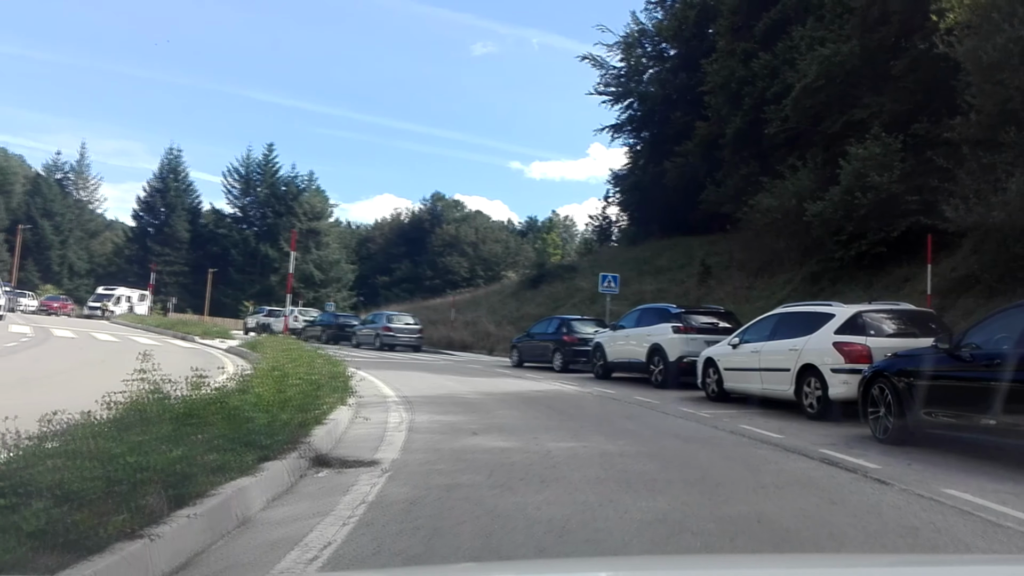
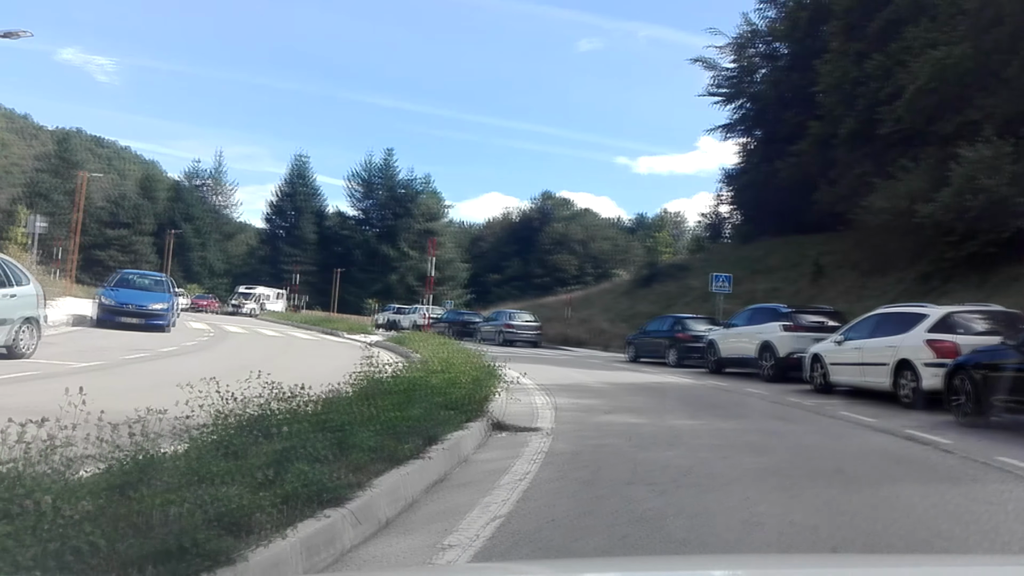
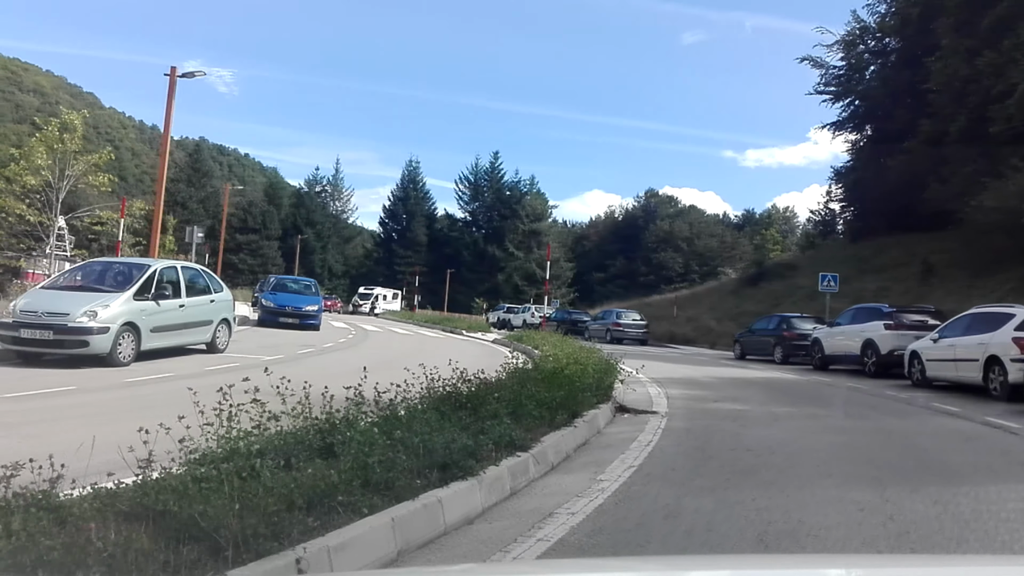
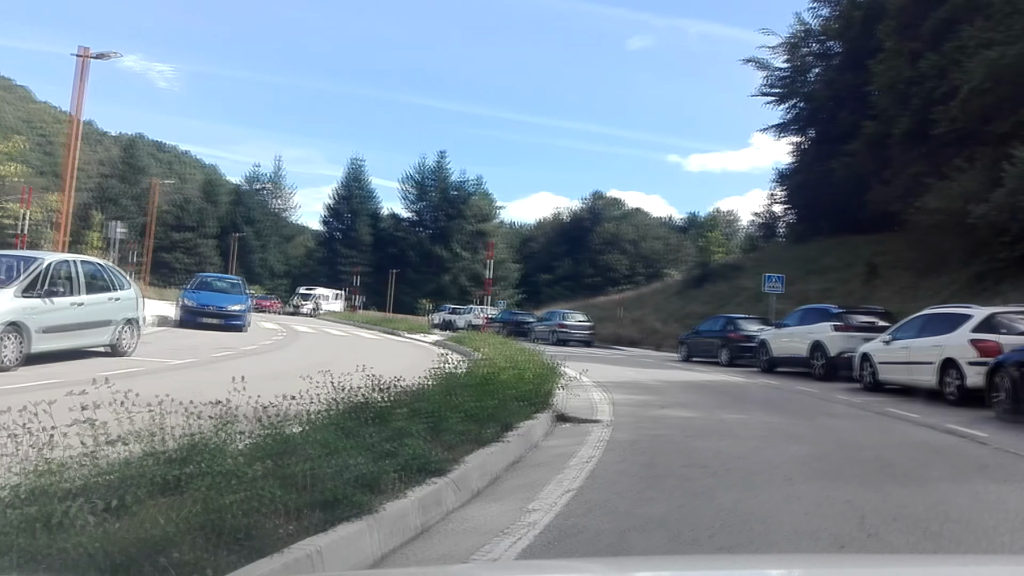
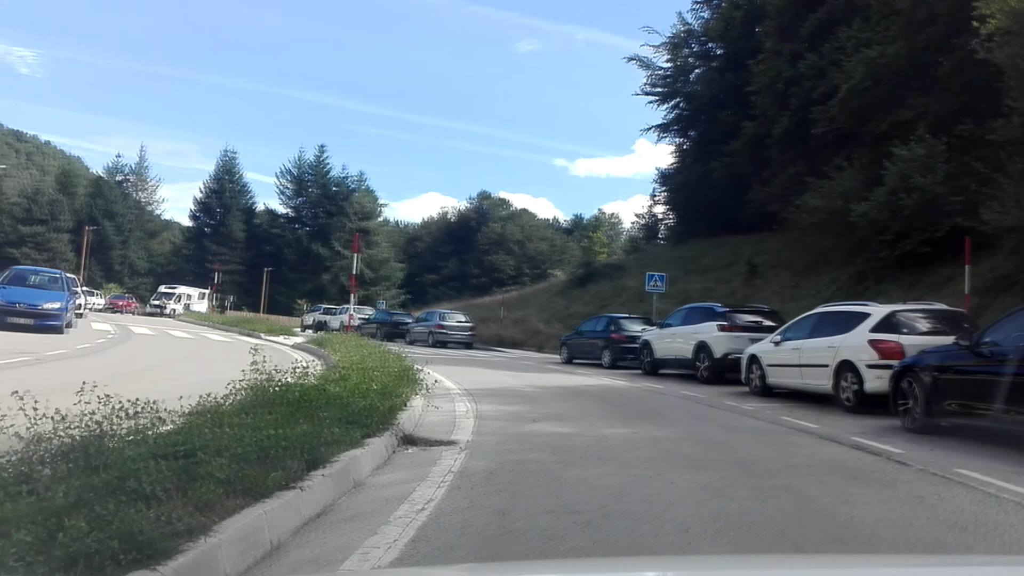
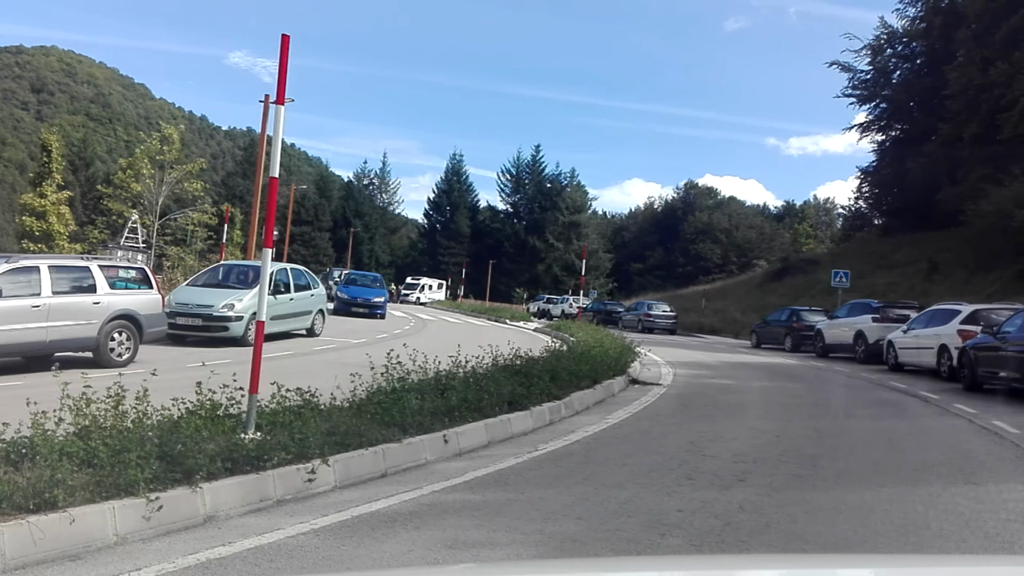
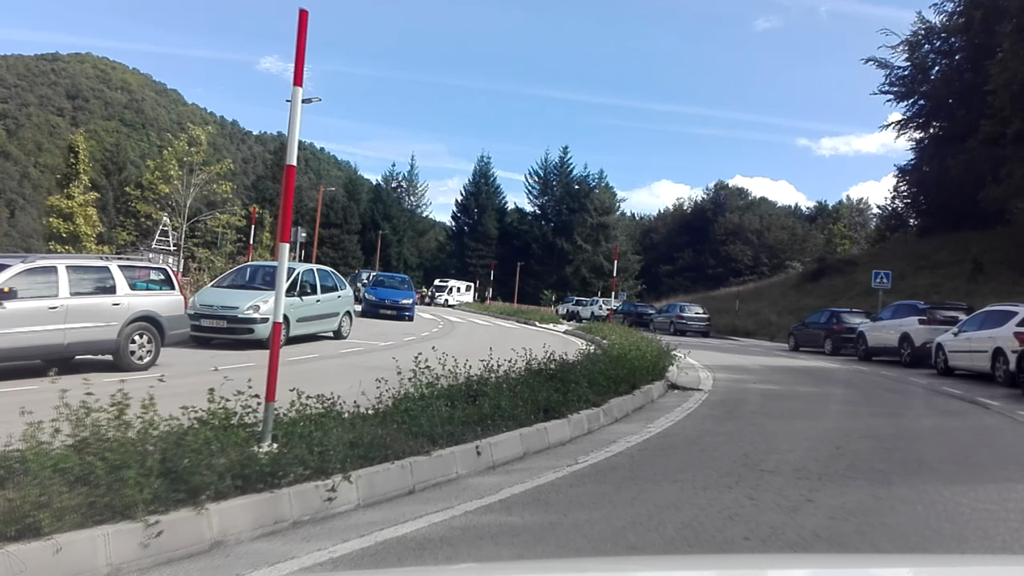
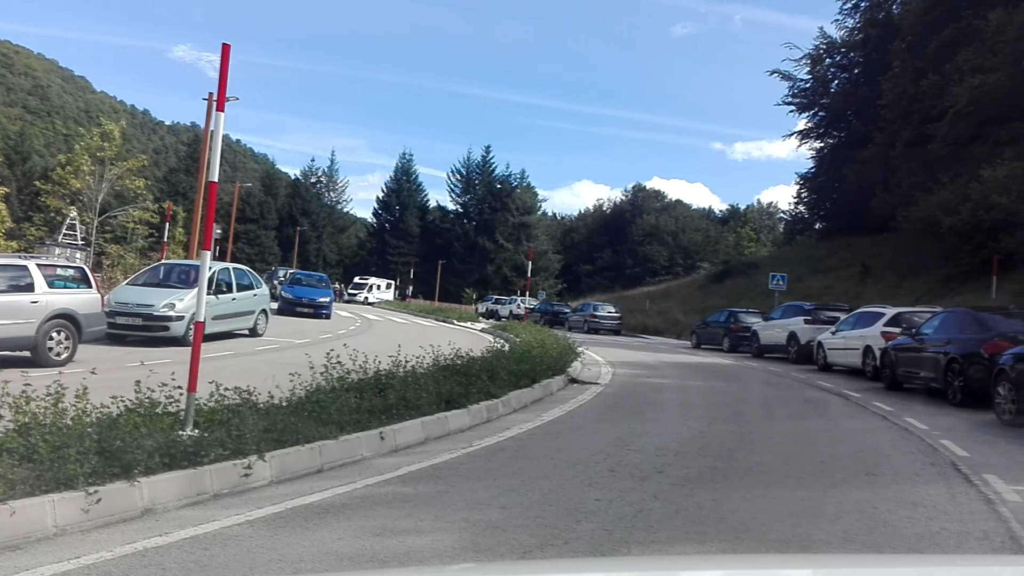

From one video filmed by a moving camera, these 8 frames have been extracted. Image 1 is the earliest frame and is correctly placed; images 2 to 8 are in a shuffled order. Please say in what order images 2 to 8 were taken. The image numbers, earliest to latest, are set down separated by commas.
5, 2, 4, 3, 7, 6, 8
